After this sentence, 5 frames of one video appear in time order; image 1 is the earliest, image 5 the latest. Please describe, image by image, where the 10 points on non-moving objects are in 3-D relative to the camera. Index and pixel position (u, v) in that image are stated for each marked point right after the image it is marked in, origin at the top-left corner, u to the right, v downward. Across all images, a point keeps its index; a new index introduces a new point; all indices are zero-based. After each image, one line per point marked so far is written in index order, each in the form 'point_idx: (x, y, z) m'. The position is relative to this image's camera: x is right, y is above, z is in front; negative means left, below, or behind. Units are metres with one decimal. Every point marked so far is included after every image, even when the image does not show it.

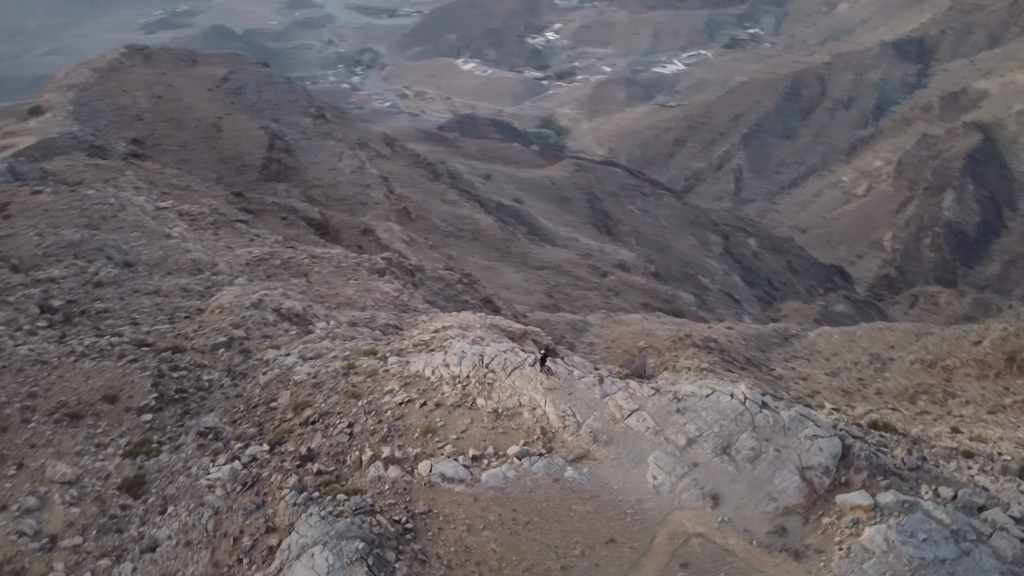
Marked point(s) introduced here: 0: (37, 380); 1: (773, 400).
0: (-5.3, -1.1, +9.1) m
1: (+2.4, -1.0, +7.5) m
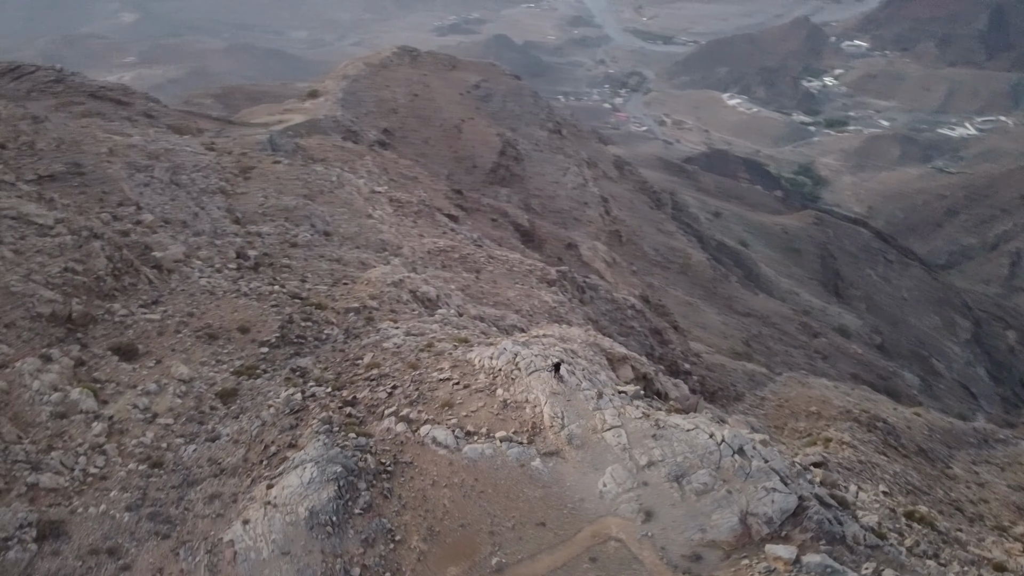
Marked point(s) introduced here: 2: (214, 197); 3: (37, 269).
0: (-4.5, -0.3, +11.6) m
1: (+2.3, -1.6, +7.9) m
2: (-7.2, +2.2, +19.6) m
3: (-6.1, +0.3, +10.4) m
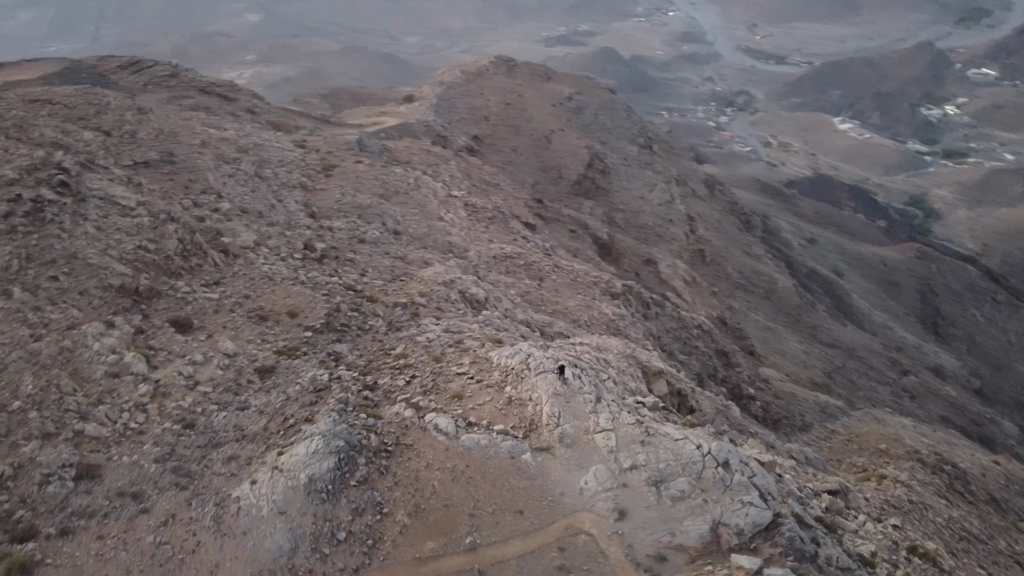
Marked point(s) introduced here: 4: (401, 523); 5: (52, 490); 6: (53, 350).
0: (-4.0, 0.0, +12.6) m
1: (+2.3, -1.8, +8.1) m
2: (-5.6, +2.5, +20.8) m
3: (-5.7, +0.6, +11.6) m
4: (-1.0, -2.1, +7.3) m
5: (-4.2, -1.8, +7.4) m
6: (-5.1, -0.7, +9.0) m
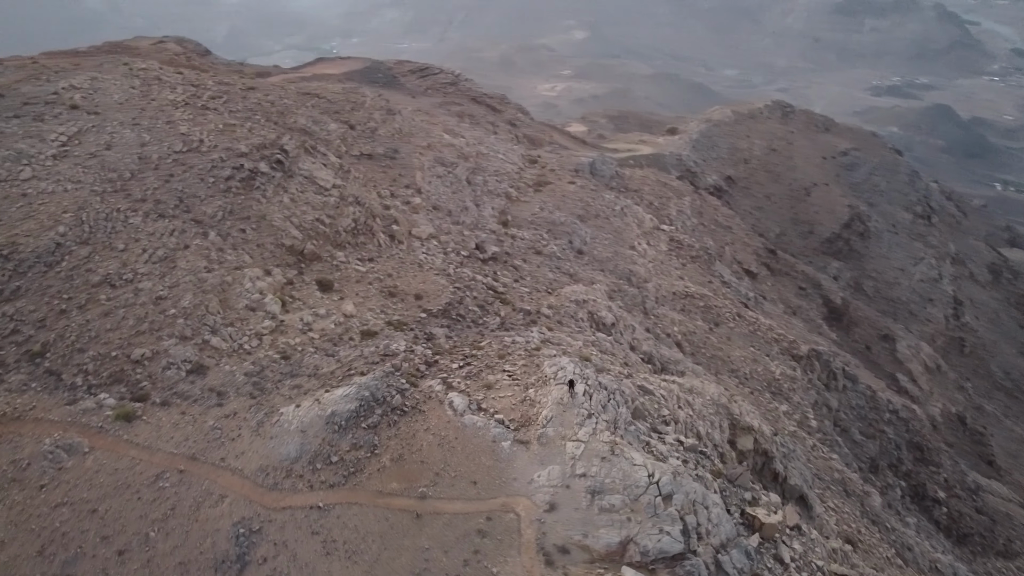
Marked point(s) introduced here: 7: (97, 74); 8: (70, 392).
0: (-2.1, +0.3, +15.1) m
1: (+1.9, -2.3, +8.9) m
2: (-0.5, +2.6, +23.4) m
3: (-3.9, +1.4, +14.8) m
4: (-1.5, -2.0, +9.2) m
5: (-4.3, -1.1, +10.3) m
6: (-4.4, +0.1, +12.1) m
7: (-8.9, +4.6, +17.3) m
8: (-5.2, -1.2, +9.6) m
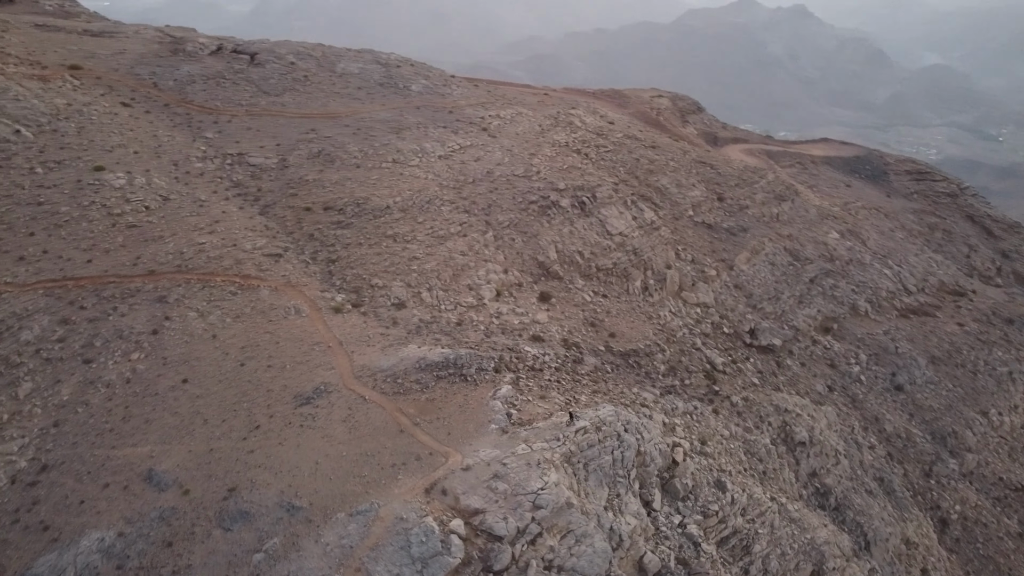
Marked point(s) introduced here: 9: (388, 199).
0: (+2.4, -0.6, +18.5) m
1: (+0.5, -3.2, +11.3) m
2: (+9.4, -0.5, +23.8) m
3: (+1.3, +1.1, +19.2) m
4: (-1.5, -1.8, +13.6) m
5: (-2.6, -0.2, +16.2) m
6: (-1.1, +0.6, +17.5) m
7: (+0.5, +5.3, +24.1) m
8: (-3.7, 0.0, +16.2) m
9: (-2.8, +2.1, +18.5) m
